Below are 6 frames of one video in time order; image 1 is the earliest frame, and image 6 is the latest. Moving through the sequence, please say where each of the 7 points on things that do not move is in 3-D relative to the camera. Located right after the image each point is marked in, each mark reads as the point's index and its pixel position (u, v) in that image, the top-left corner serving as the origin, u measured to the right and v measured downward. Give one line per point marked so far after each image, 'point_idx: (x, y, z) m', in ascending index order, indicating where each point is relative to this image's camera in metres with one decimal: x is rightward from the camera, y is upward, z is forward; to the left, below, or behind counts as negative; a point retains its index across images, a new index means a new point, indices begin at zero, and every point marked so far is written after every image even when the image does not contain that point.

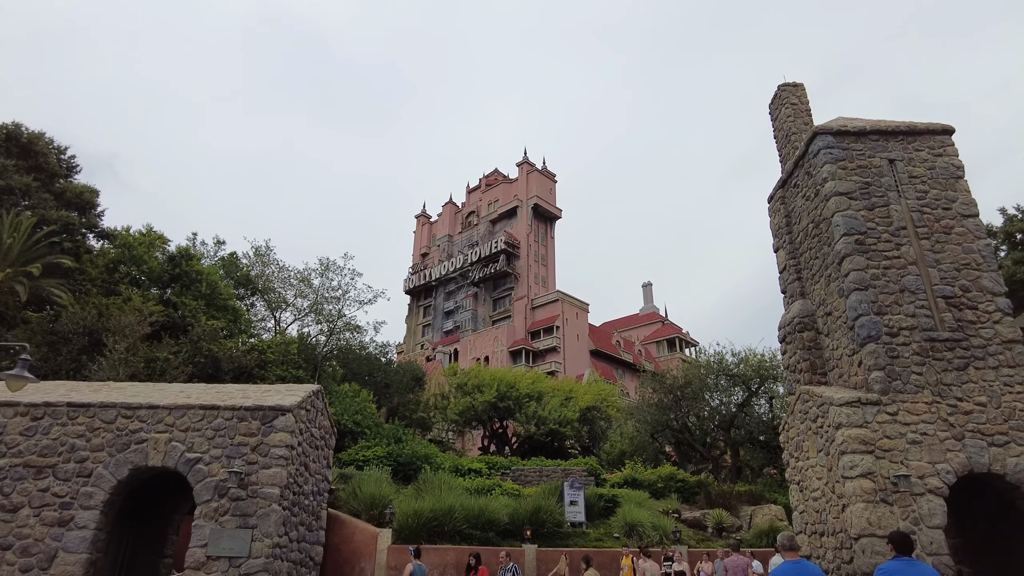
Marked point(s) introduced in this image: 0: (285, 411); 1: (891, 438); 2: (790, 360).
0: (-2.7, -1.4, +7.7) m
1: (+4.1, -1.6, +7.1) m
2: (+3.9, -1.0, +9.1) m
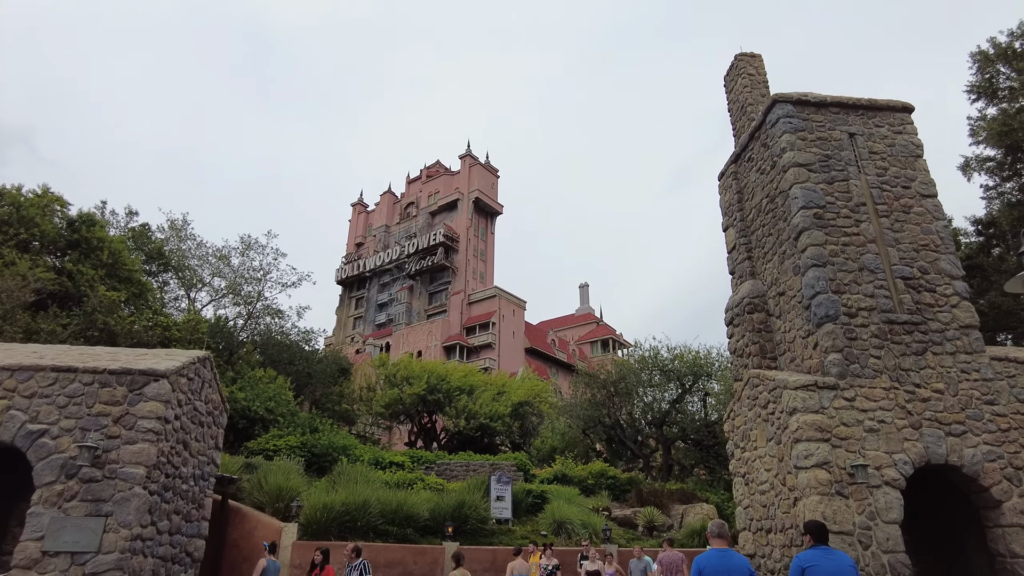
0: (-3.5, -0.9, +6.4) m
1: (+3.3, -1.4, +6.5) m
2: (+2.9, -0.7, +8.5) m
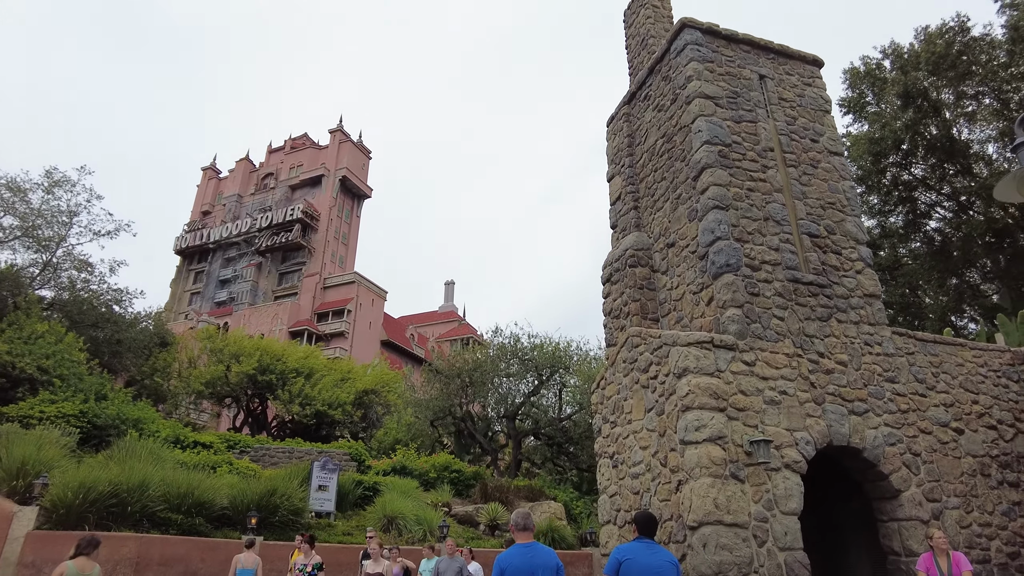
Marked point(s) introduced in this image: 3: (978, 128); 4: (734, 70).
0: (-4.7, +0.3, +3.8) m
1: (+1.9, -0.9, +5.2) m
2: (+1.1, -0.2, +7.1) m
3: (+9.8, +3.3, +13.9) m
4: (+2.4, +2.4, +7.1) m
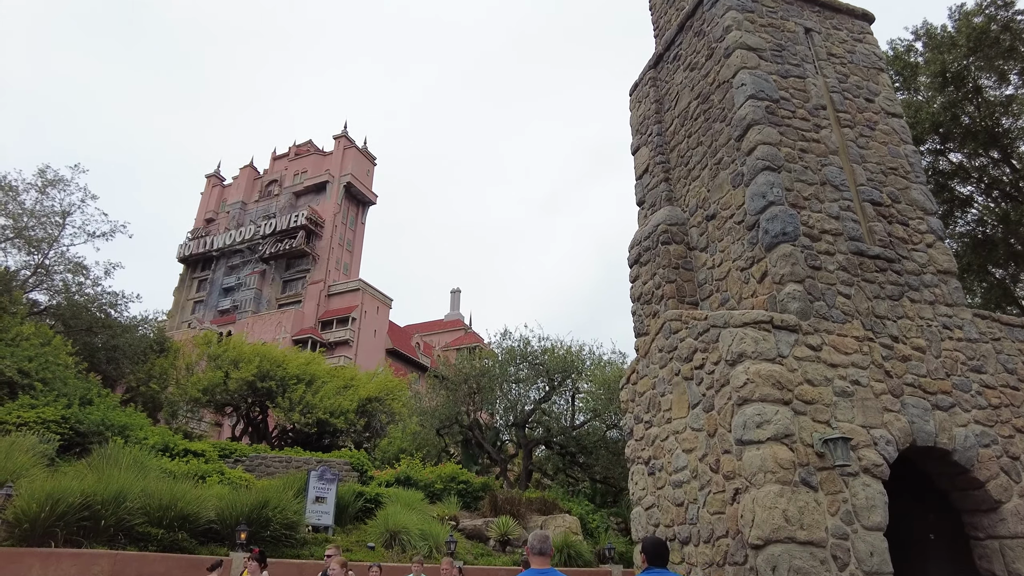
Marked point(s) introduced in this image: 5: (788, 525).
0: (-4.6, +0.5, +3.0) m
1: (+2.0, -0.6, +4.4) m
2: (+1.3, 0.0, +6.3) m
3: (+10.0, +3.4, +13.0) m
4: (+2.5, +2.6, +6.3) m
5: (+1.6, -1.4, +3.8) m
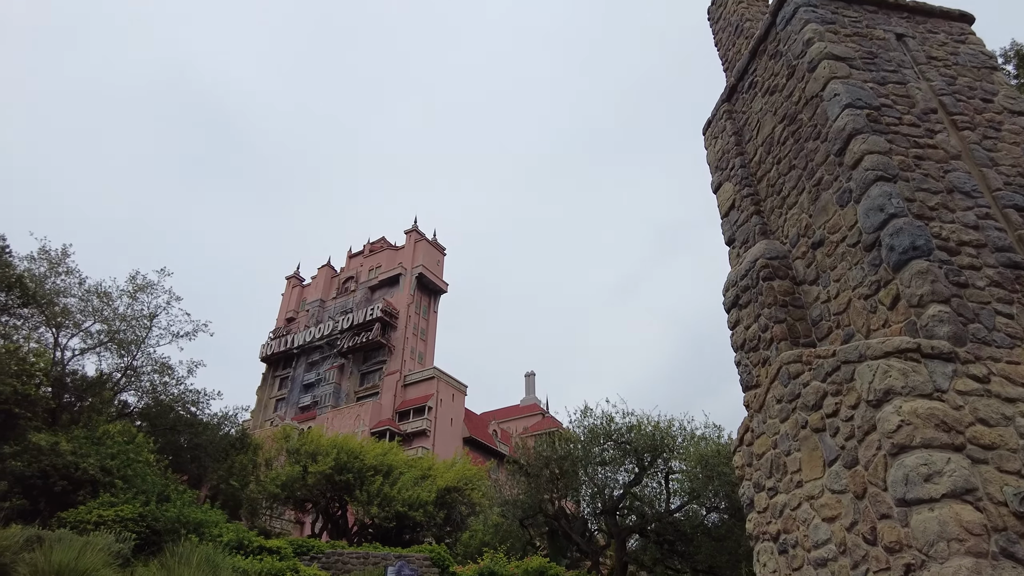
0: (-4.2, +0.1, +3.0) m
1: (+2.5, -0.7, +3.4) m
2: (+2.0, -0.4, +5.5) m
3: (+11.2, +2.8, +11.6) m
4: (+3.1, +2.2, +5.7) m
5: (+2.1, -1.4, +2.8) m
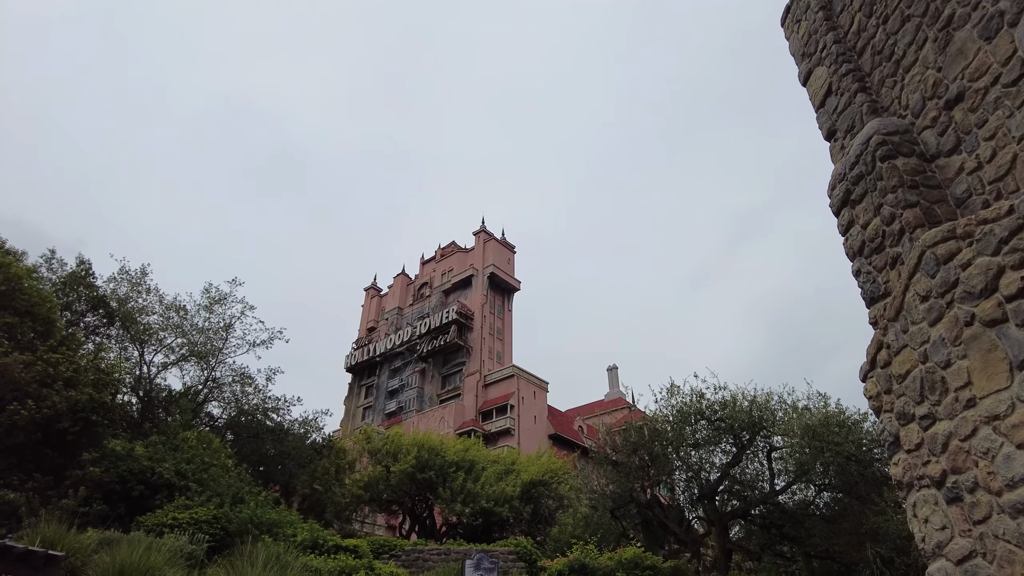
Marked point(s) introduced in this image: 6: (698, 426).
0: (-4.2, +0.3, +2.5) m
1: (+2.6, +0.1, +2.2) m
2: (+2.3, +0.4, +4.3) m
3: (+11.9, +4.3, +9.3) m
4: (+3.2, +3.1, +4.4) m
5: (+2.2, -0.7, +1.6) m
6: (+4.9, -3.7, +17.4) m
